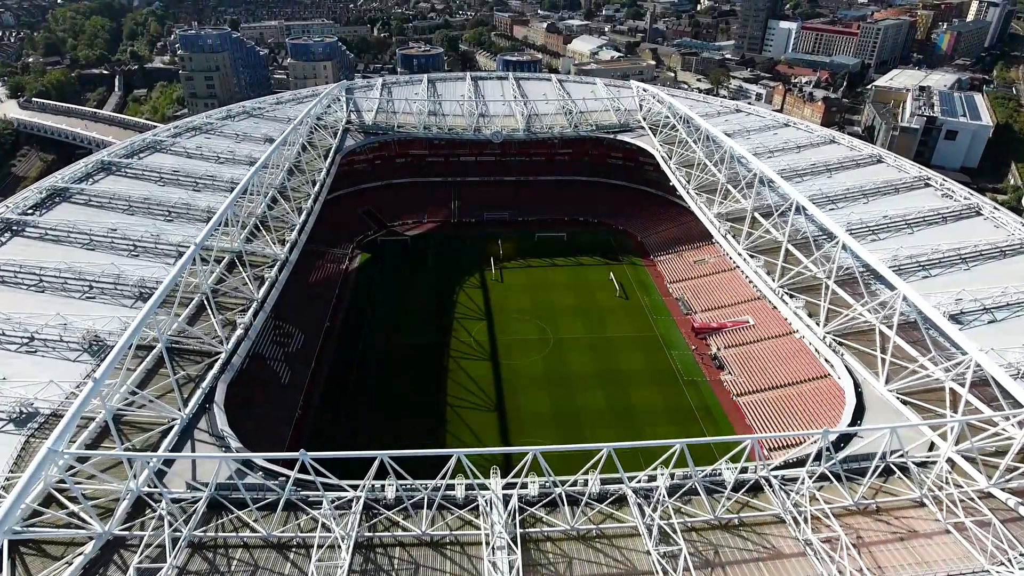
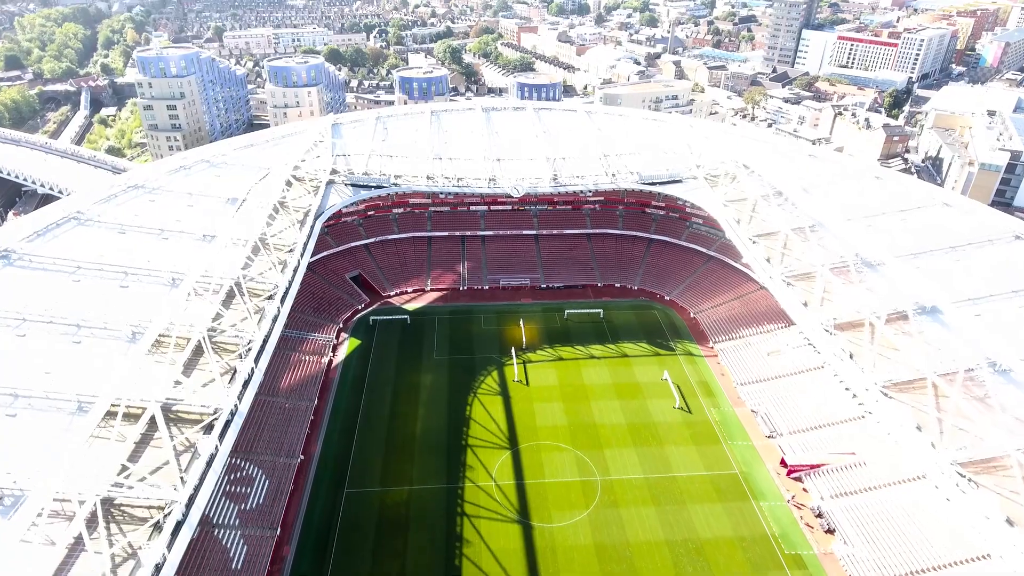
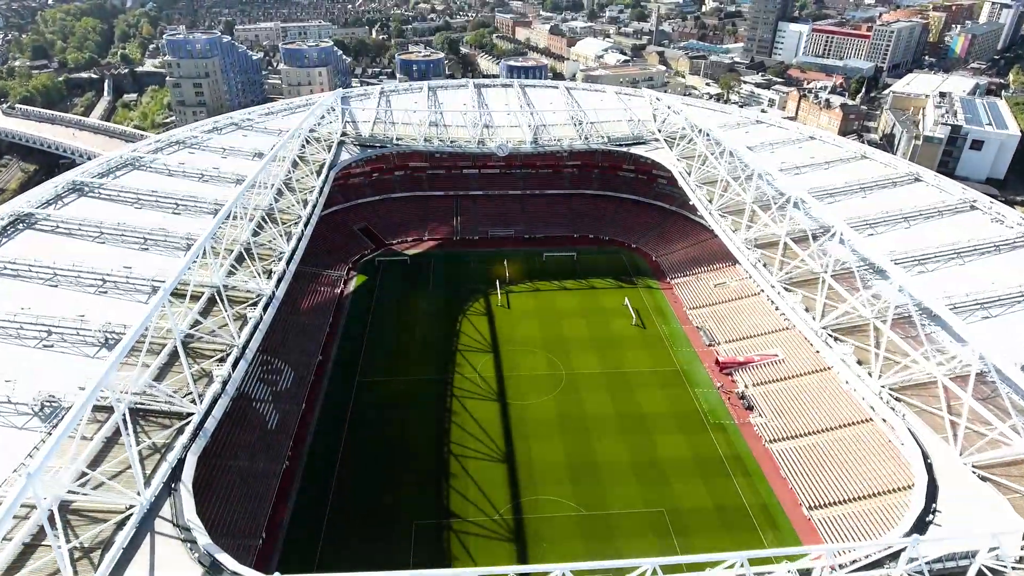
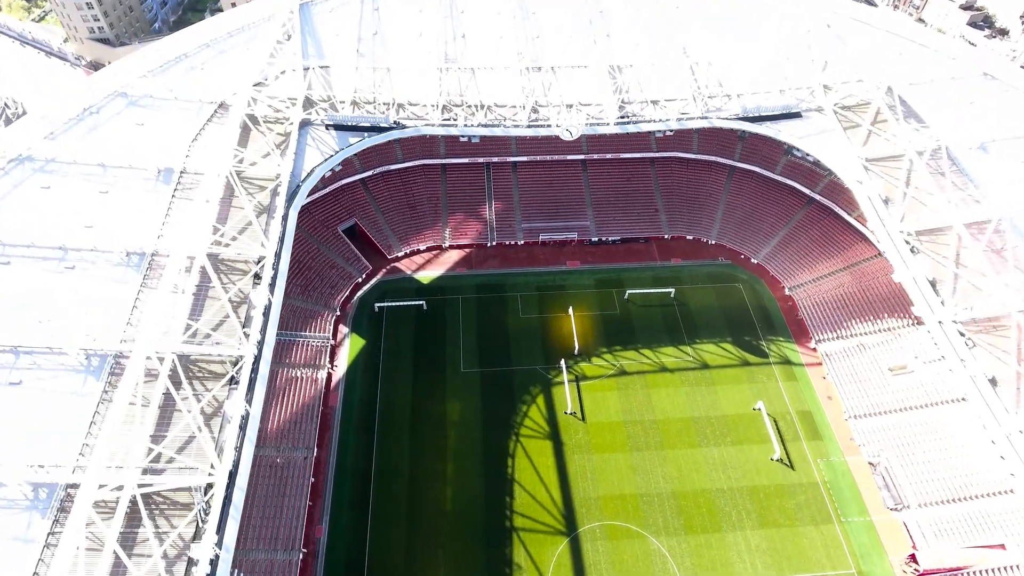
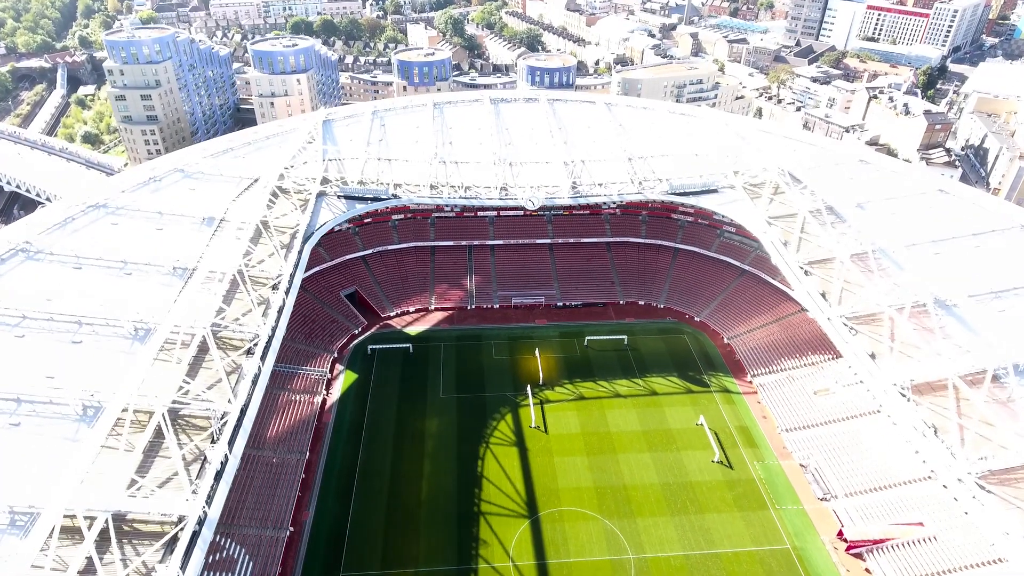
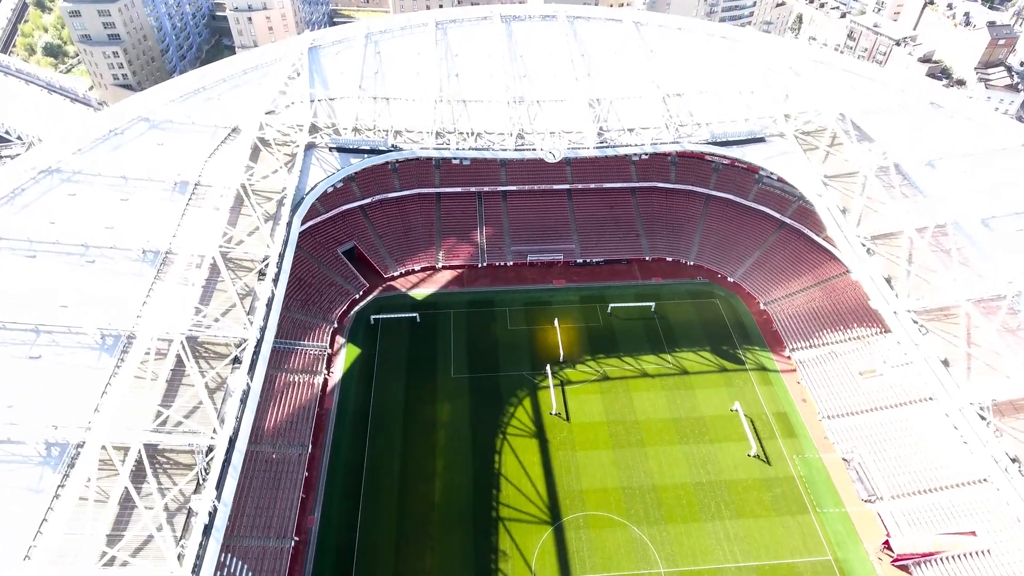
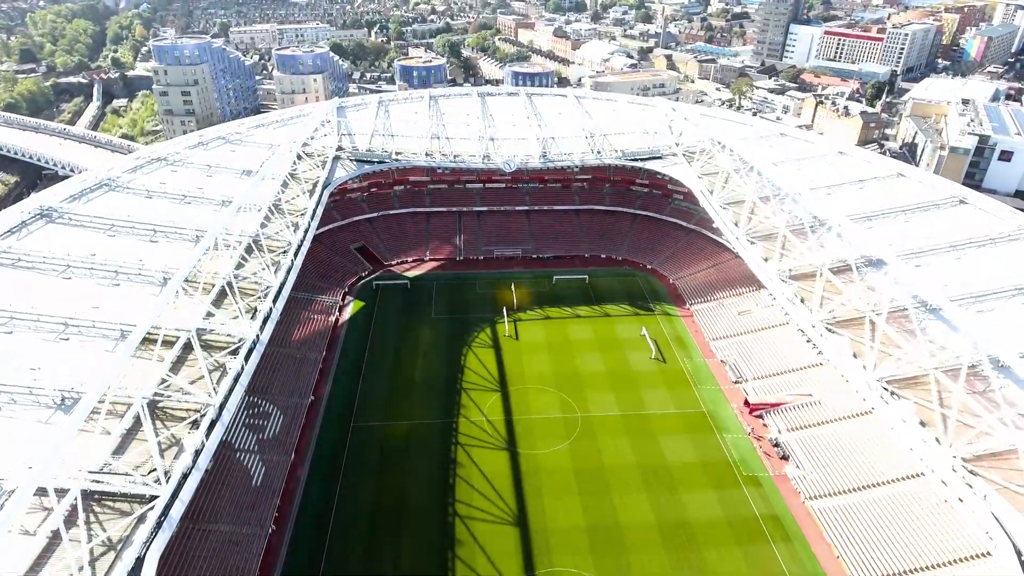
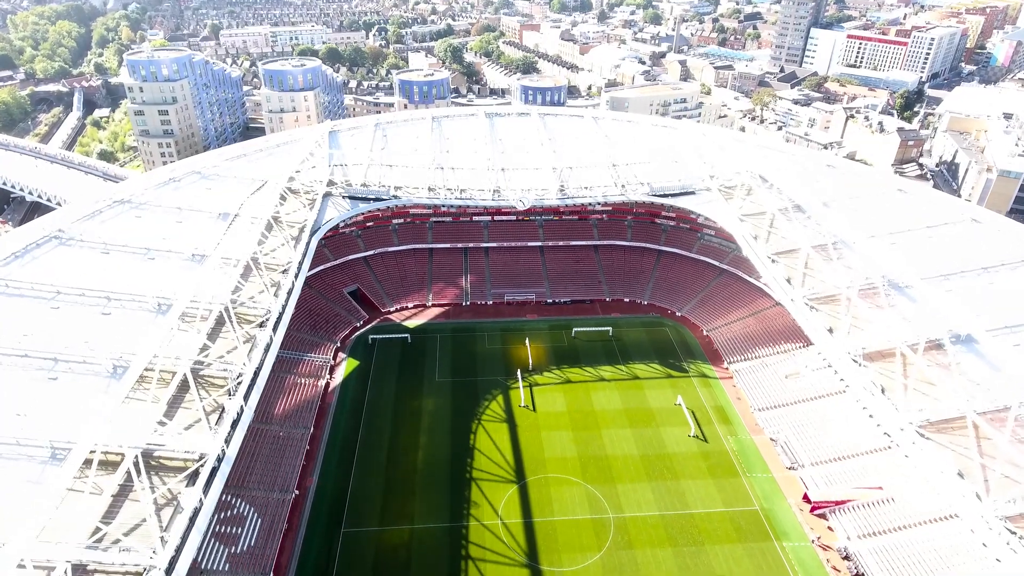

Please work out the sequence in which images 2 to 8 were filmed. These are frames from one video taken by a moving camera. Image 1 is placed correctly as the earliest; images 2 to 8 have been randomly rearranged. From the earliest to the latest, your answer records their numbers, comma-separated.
3, 7, 2, 8, 5, 6, 4
